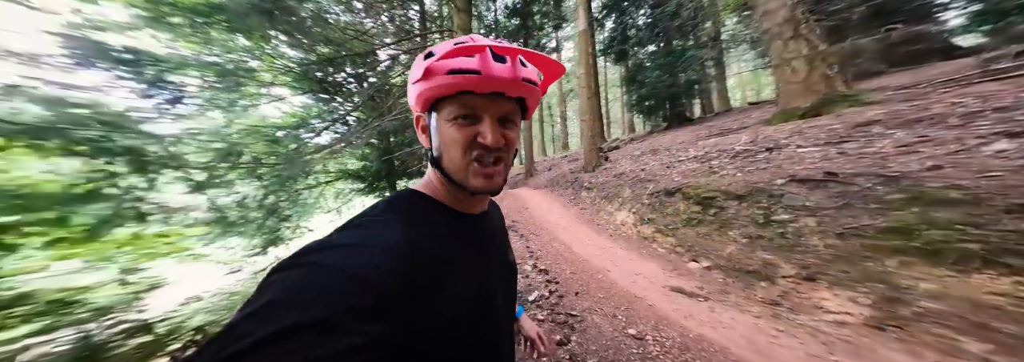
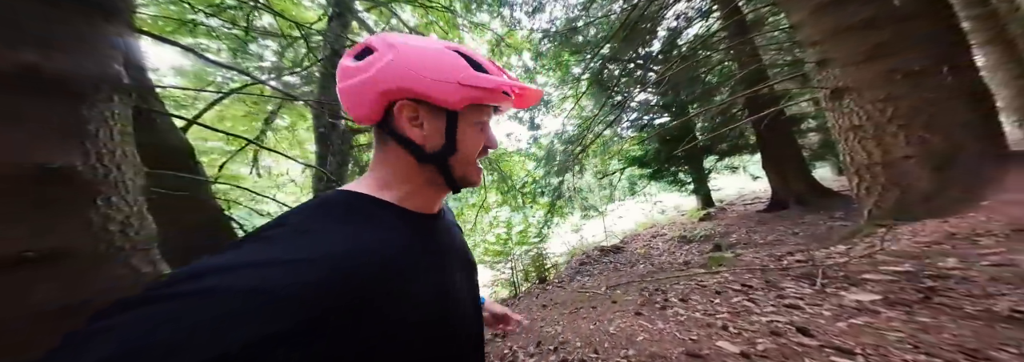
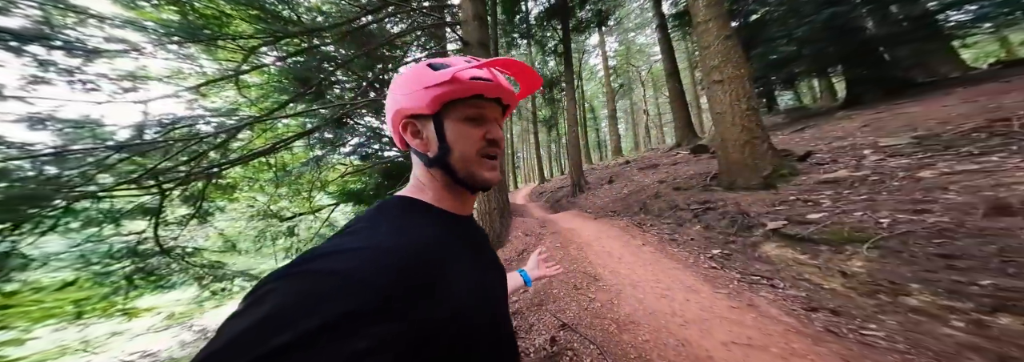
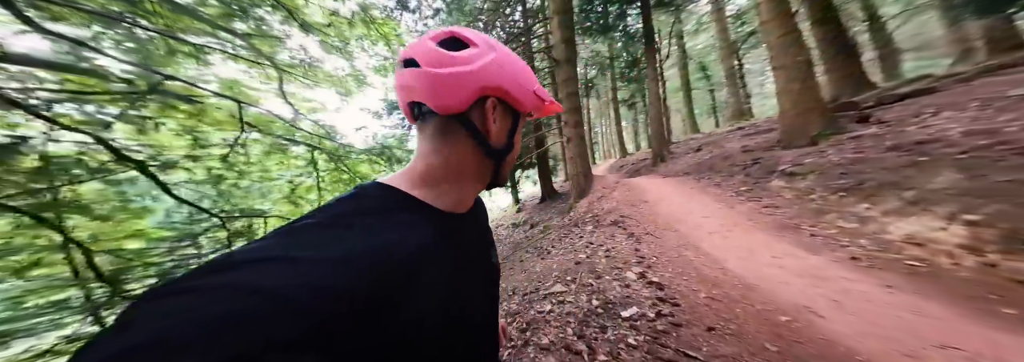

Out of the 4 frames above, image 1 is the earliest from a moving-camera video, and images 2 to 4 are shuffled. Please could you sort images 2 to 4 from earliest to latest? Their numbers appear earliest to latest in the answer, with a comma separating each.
4, 2, 3
